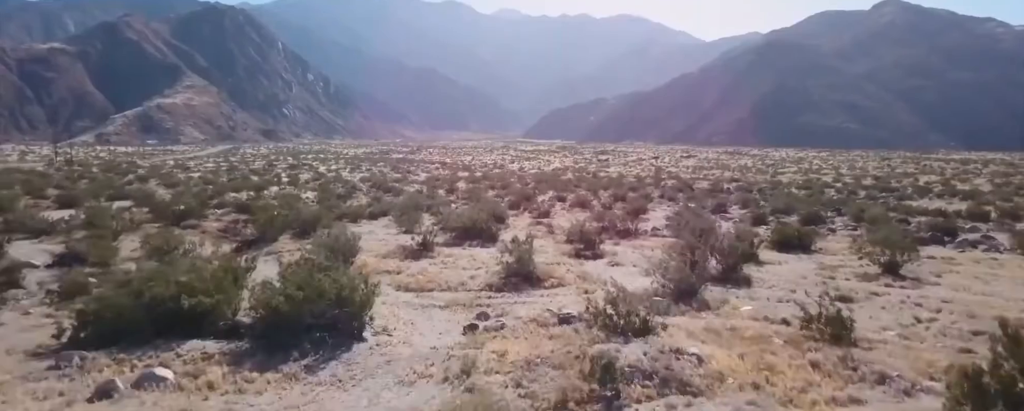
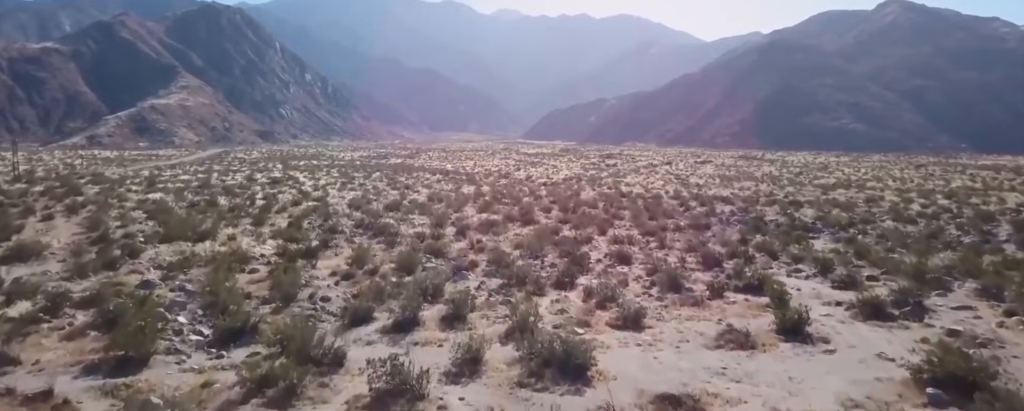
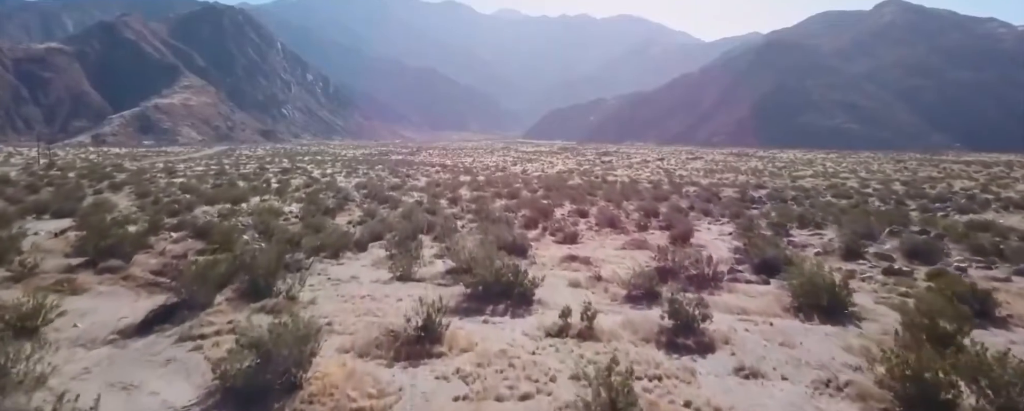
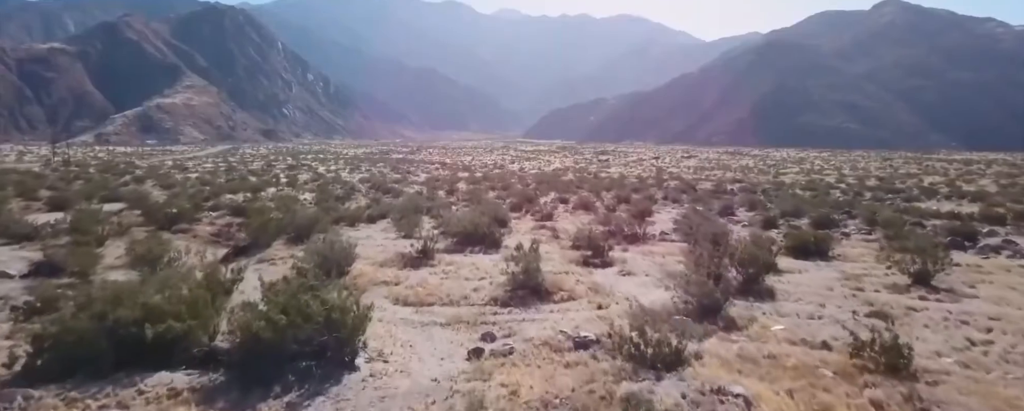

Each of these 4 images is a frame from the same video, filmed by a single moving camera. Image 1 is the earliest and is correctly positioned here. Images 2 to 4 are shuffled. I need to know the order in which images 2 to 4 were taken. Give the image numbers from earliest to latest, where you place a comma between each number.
4, 3, 2
